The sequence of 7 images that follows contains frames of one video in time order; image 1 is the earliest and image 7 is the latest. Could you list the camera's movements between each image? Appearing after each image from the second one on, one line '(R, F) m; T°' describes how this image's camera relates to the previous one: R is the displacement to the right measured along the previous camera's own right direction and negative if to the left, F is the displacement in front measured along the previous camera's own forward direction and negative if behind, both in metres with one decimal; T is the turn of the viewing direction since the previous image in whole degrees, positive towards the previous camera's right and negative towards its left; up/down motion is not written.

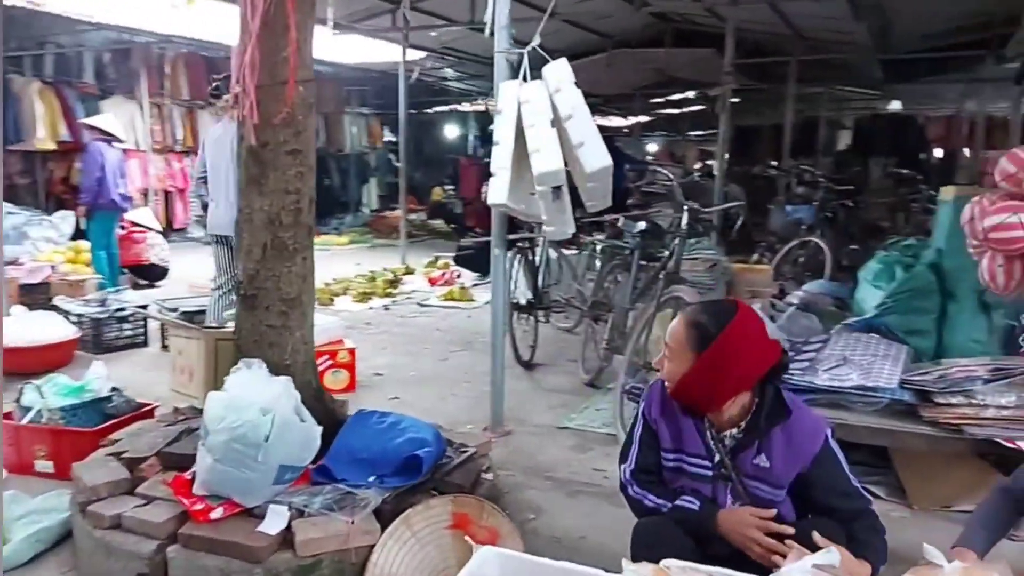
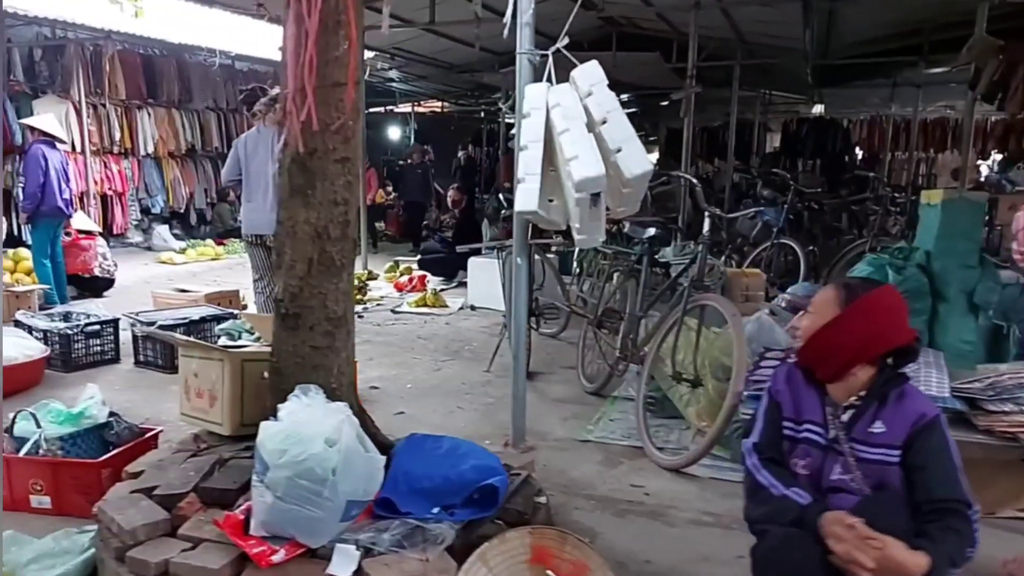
(-0.4, +0.1) m; +5°
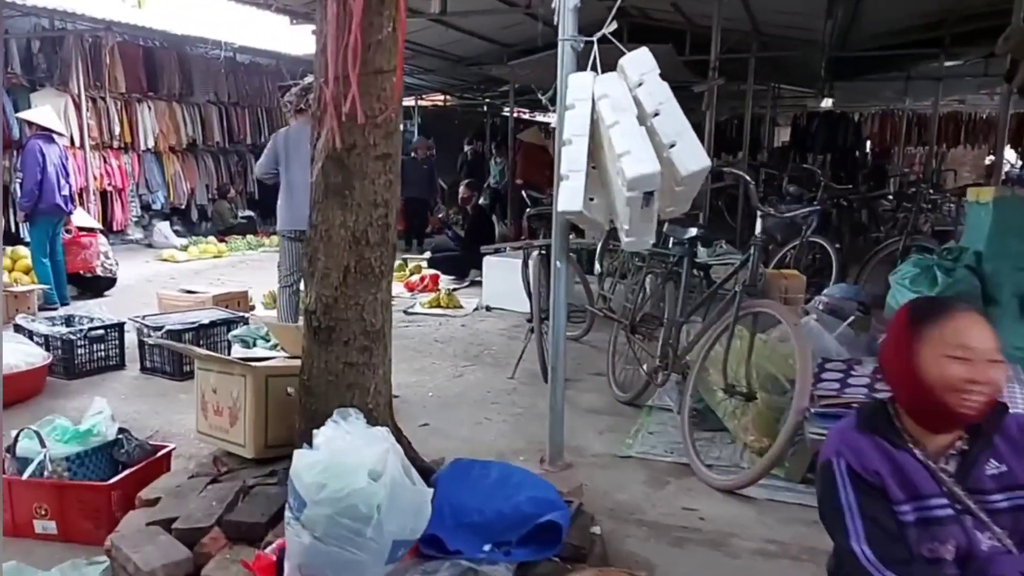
(-0.1, +0.2) m; 0°
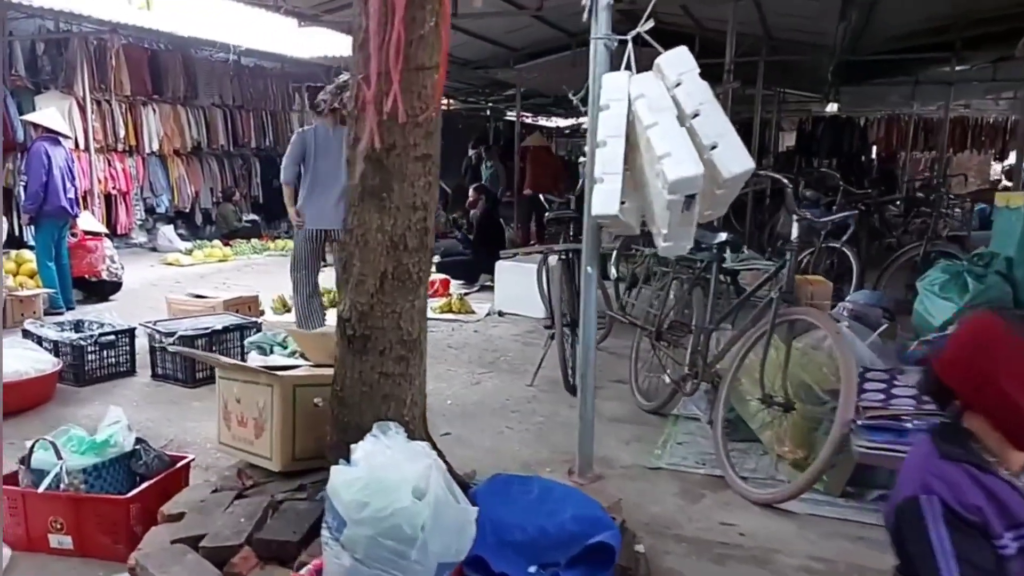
(-0.1, +0.1) m; 0°
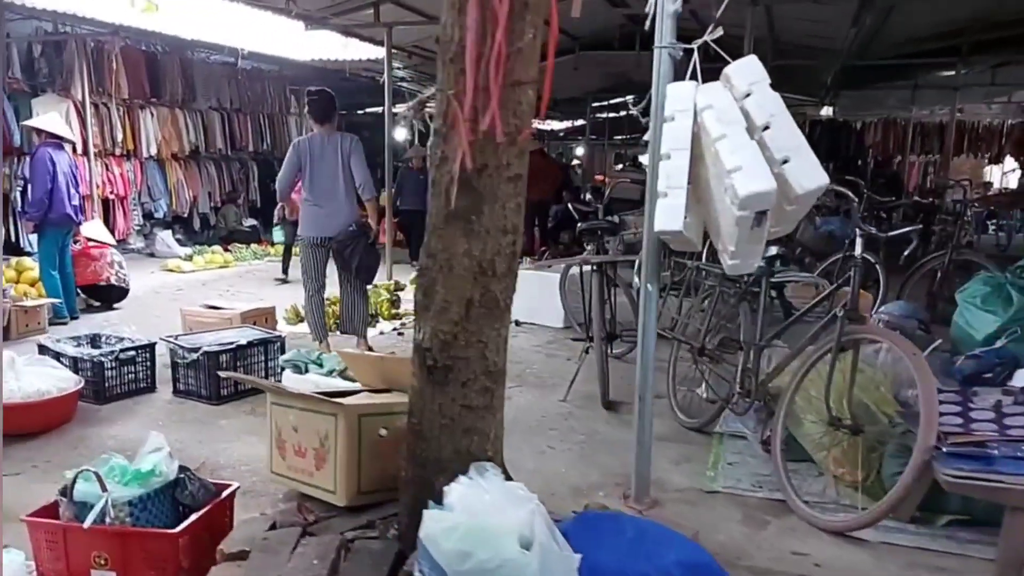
(-0.2, +0.1) m; +1°
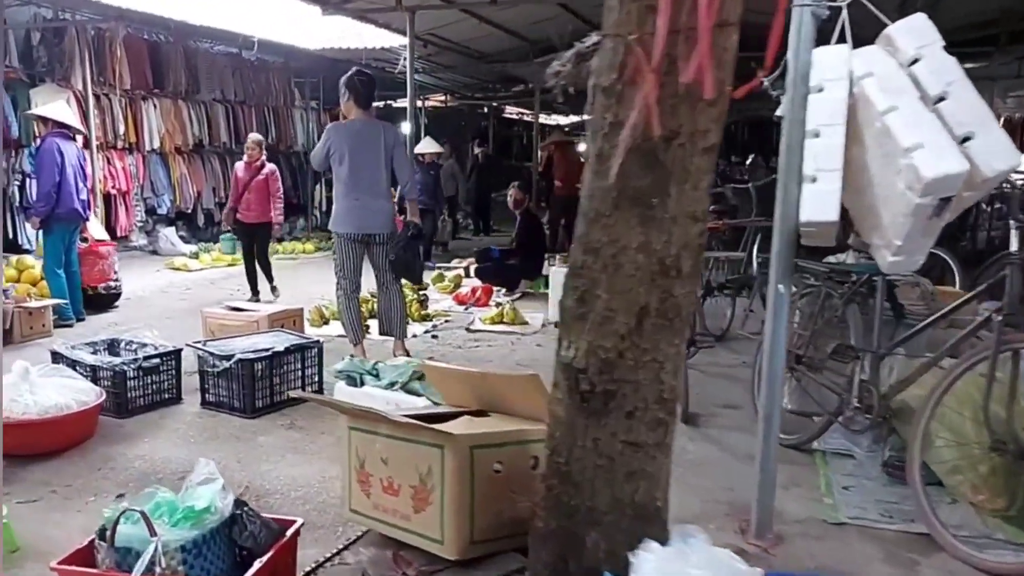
(-0.3, +0.4) m; 0°
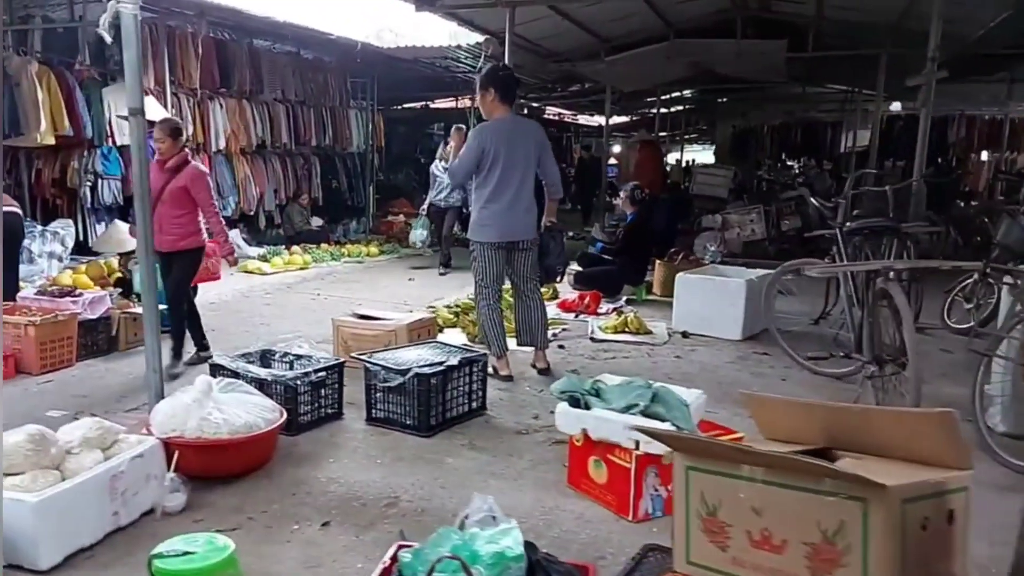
(-0.7, +0.3) m; -1°
